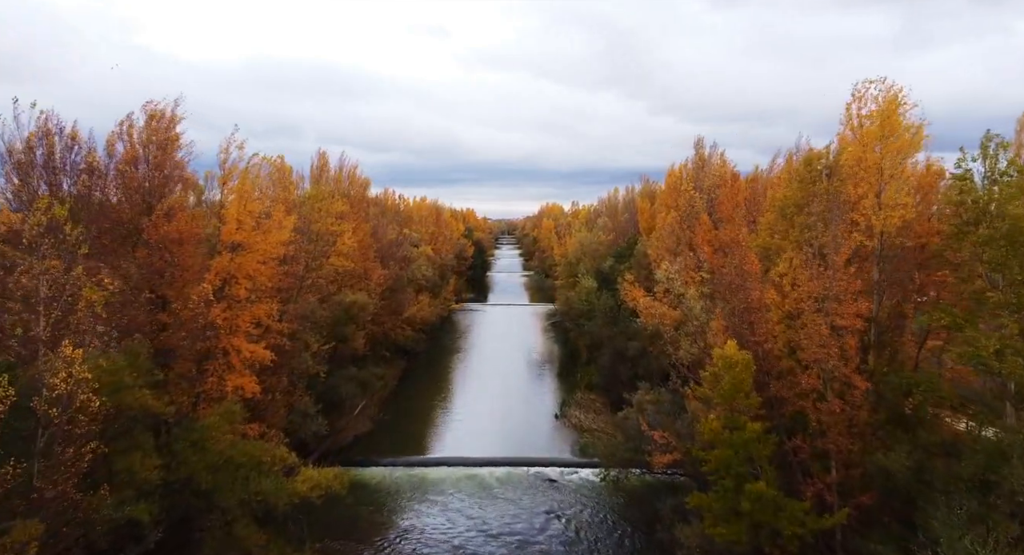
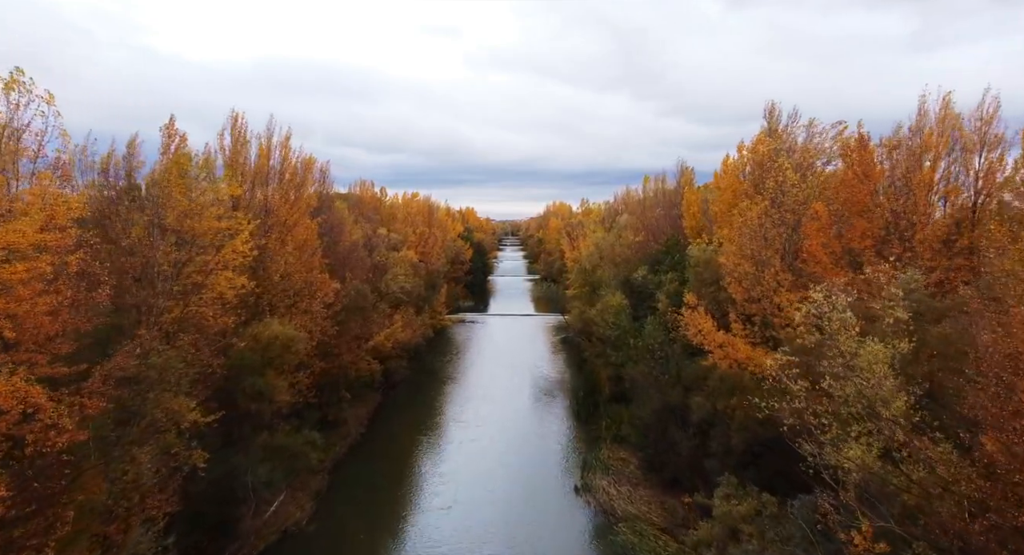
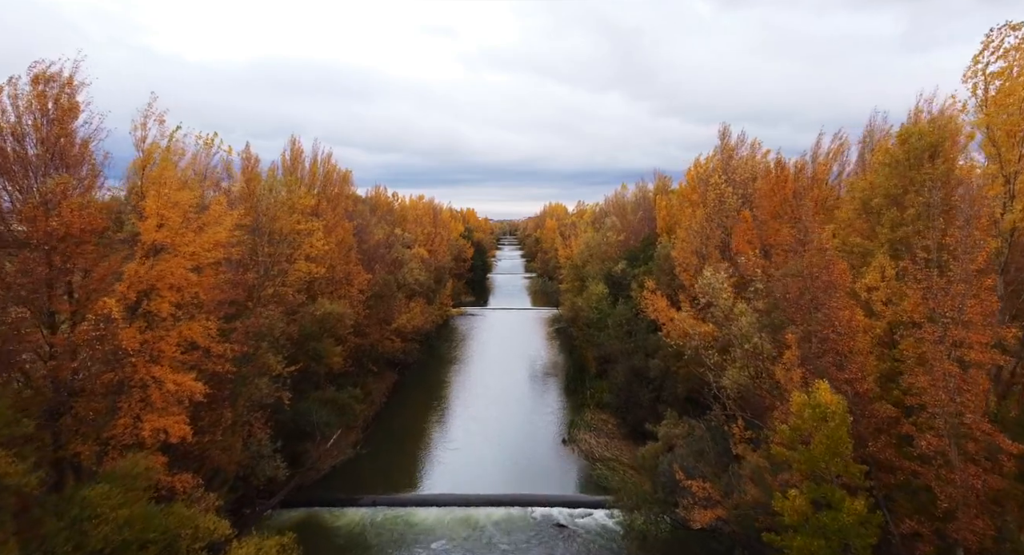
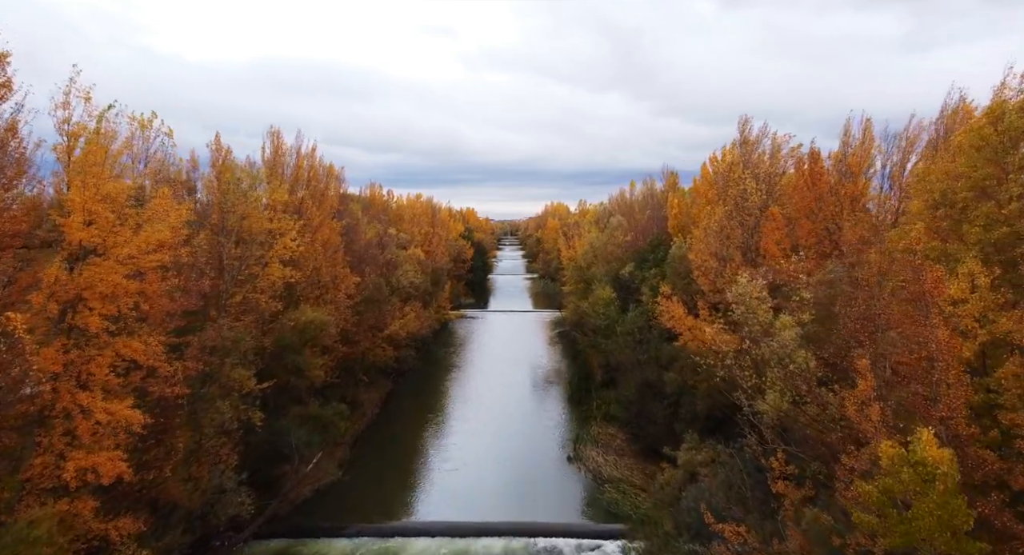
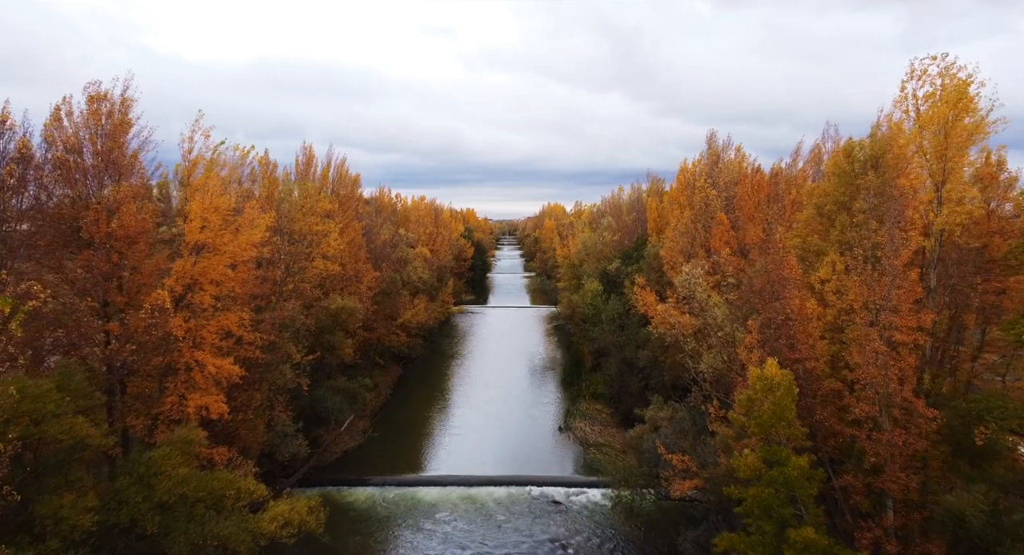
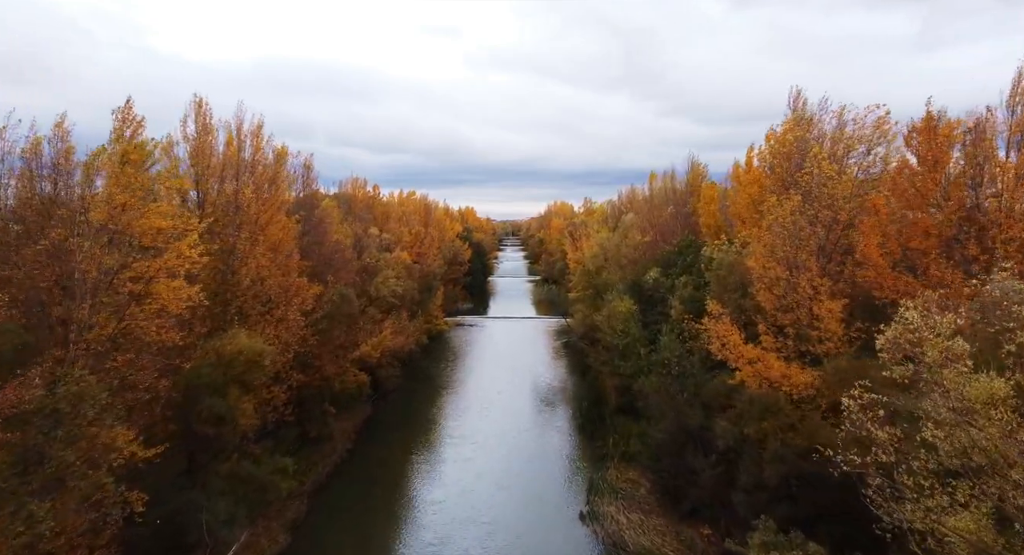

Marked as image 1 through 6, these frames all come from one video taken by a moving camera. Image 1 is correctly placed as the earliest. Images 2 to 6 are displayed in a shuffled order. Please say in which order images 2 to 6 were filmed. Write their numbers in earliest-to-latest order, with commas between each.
5, 3, 4, 2, 6
